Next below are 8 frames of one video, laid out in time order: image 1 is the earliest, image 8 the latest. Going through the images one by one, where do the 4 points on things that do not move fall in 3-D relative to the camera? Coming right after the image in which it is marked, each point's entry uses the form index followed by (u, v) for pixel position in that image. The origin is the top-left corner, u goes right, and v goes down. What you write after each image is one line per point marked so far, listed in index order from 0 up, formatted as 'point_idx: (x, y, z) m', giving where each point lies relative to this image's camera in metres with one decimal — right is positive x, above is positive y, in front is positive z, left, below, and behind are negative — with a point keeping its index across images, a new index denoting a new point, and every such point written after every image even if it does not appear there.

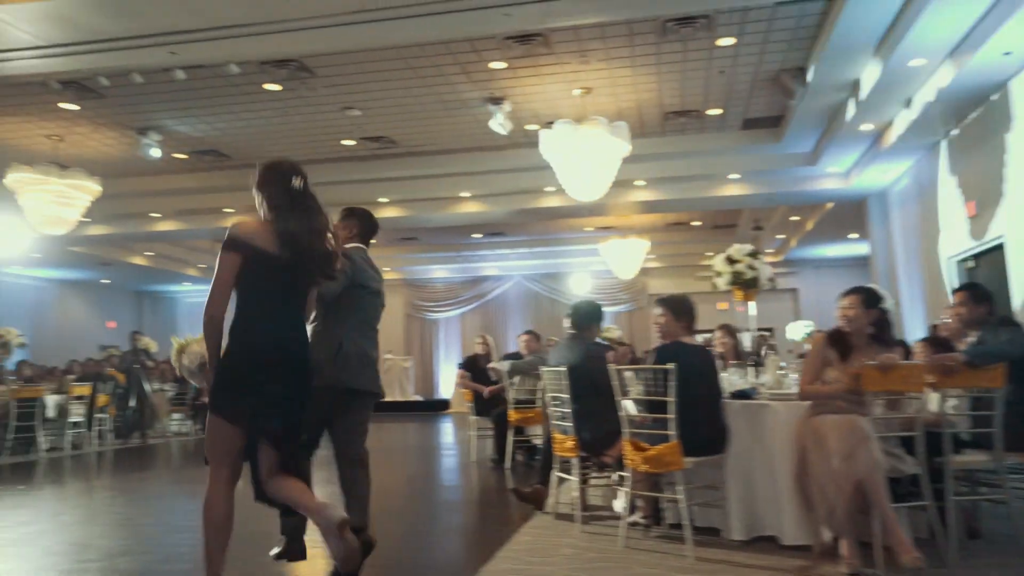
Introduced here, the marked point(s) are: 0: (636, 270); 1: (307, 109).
0: (+2.3, +0.3, +13.3) m
1: (-2.1, +1.8, +7.5) m
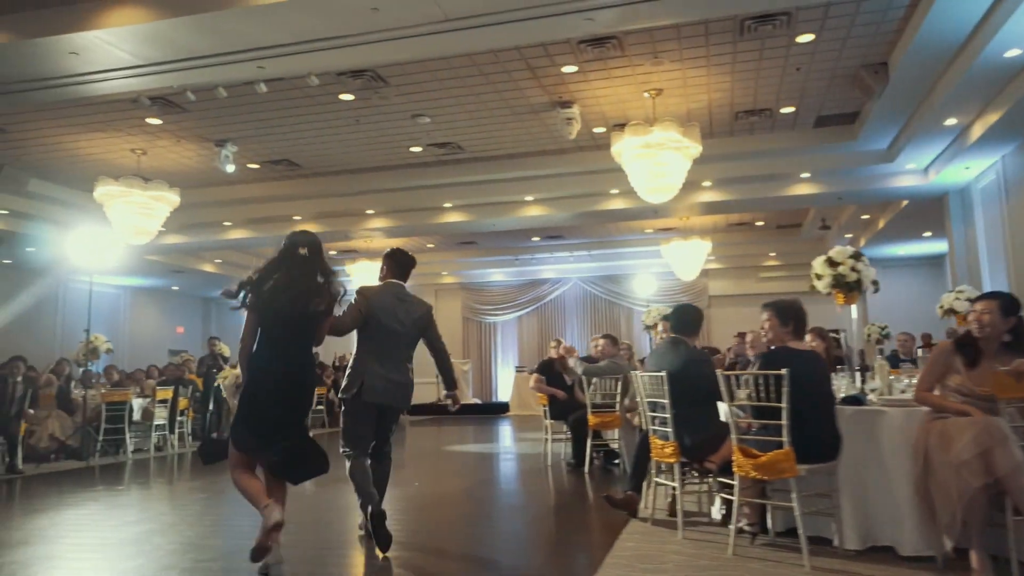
0: (+3.3, +0.3, +13.1) m
1: (-1.4, +1.8, +7.6) m
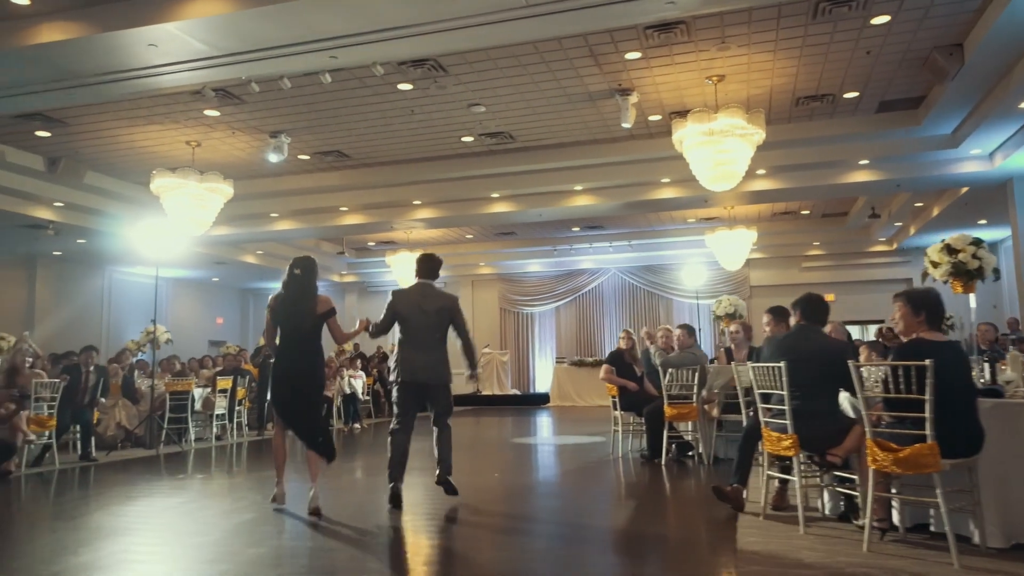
0: (+4.1, +0.5, +12.9) m
1: (-0.8, +1.9, +7.6) m
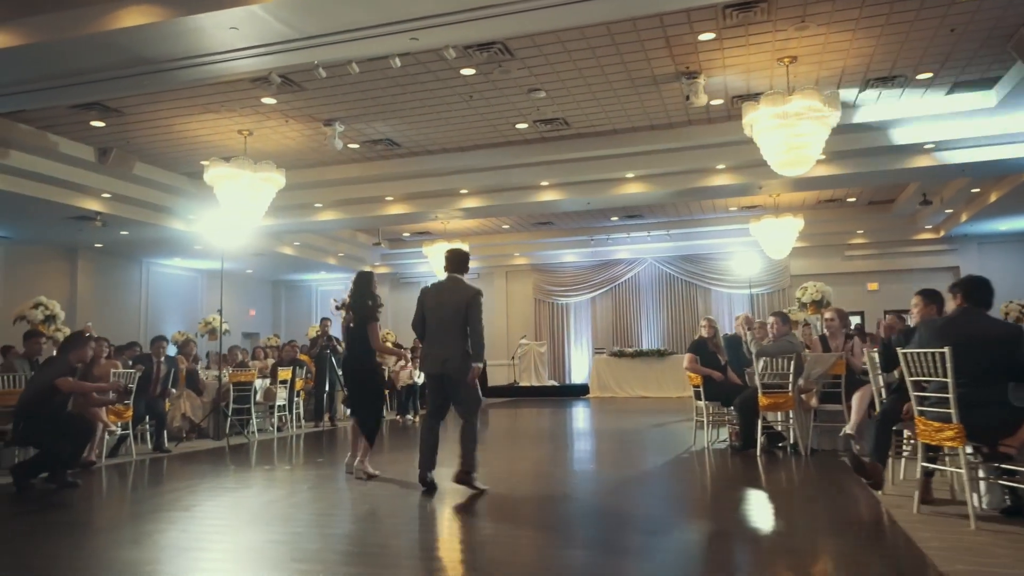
0: (+4.8, +0.7, +12.7) m
1: (-0.2, +2.0, +7.5) m
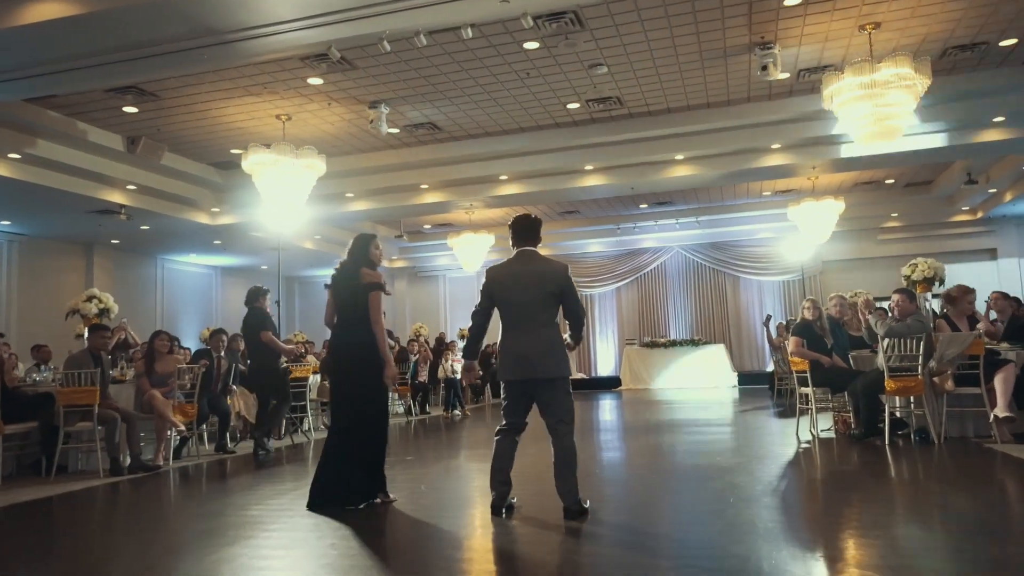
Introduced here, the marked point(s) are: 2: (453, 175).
0: (+5.4, +0.9, +12.4) m
1: (+0.4, +2.1, +7.1) m
2: (-0.8, +1.5, +9.9) m
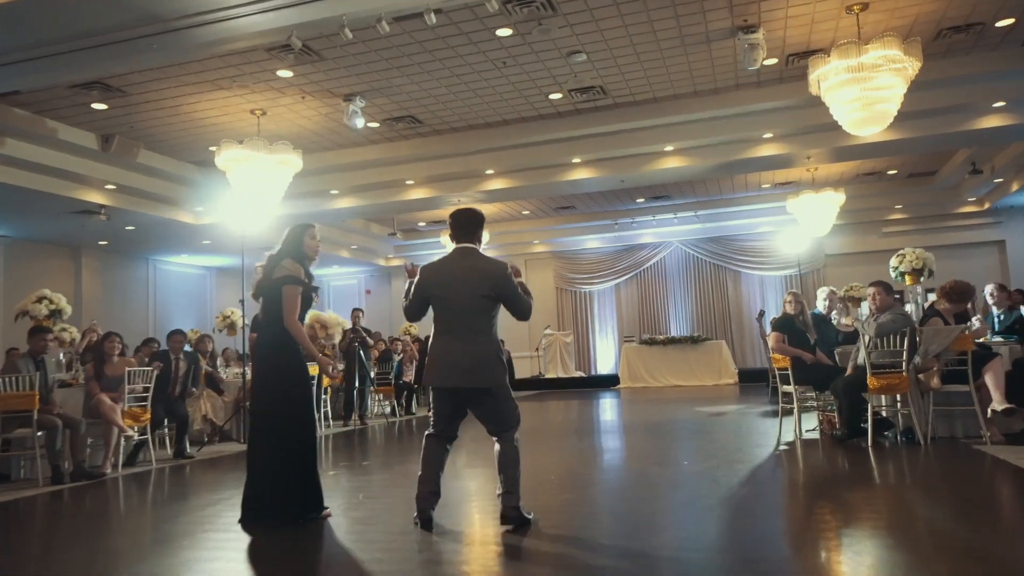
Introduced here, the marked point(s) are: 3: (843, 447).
0: (+5.2, +1.0, +12.1) m
1: (+0.2, +2.2, +6.8) m
2: (-1.0, +1.5, +9.6) m
3: (+2.0, -1.0, +4.6) m
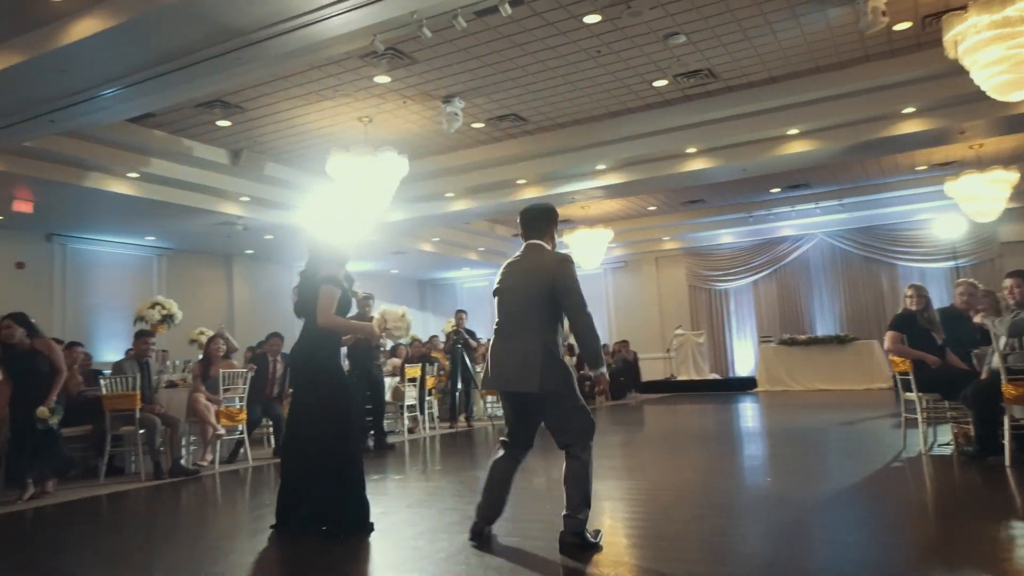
0: (+7.0, +1.1, +10.6) m
1: (+1.0, +2.2, +6.5) m
2: (+0.5, +1.5, +9.5) m
3: (+2.4, -0.9, +3.9) m
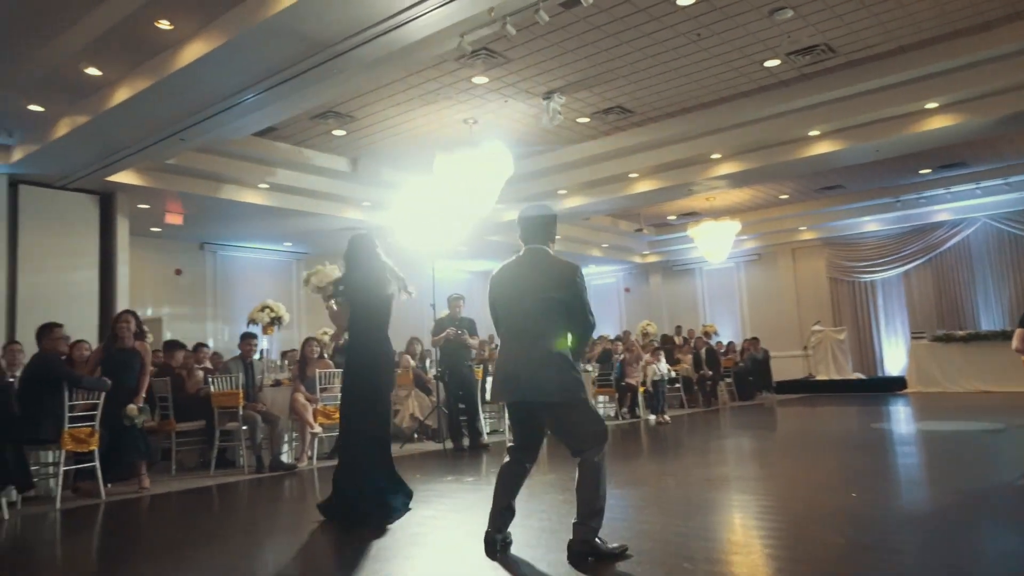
0: (+8.5, +1.3, +9.0) m
1: (+1.8, +2.2, +6.1) m
2: (+1.8, +1.6, +9.1) m
3: (+2.7, -0.9, +3.3) m
